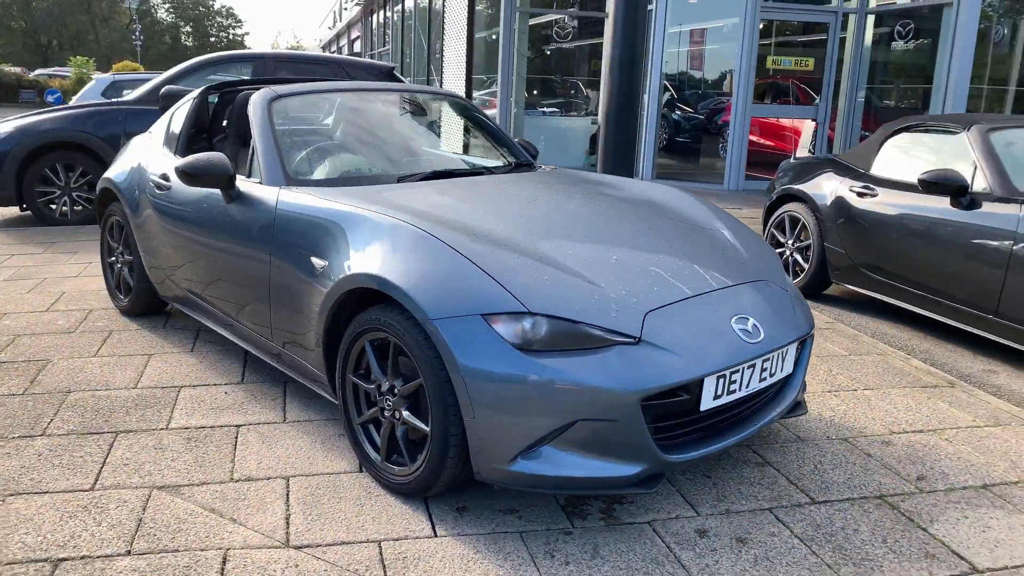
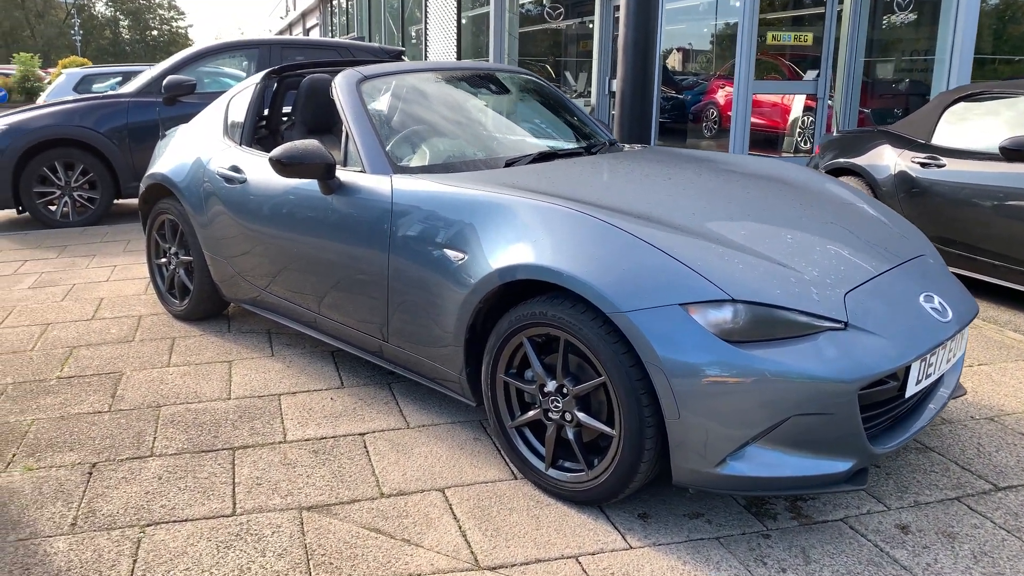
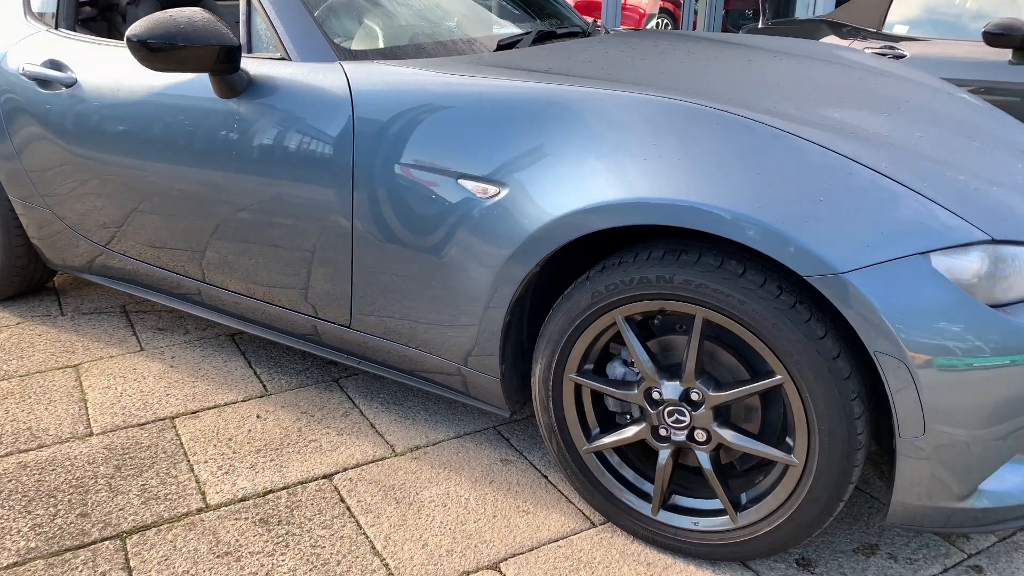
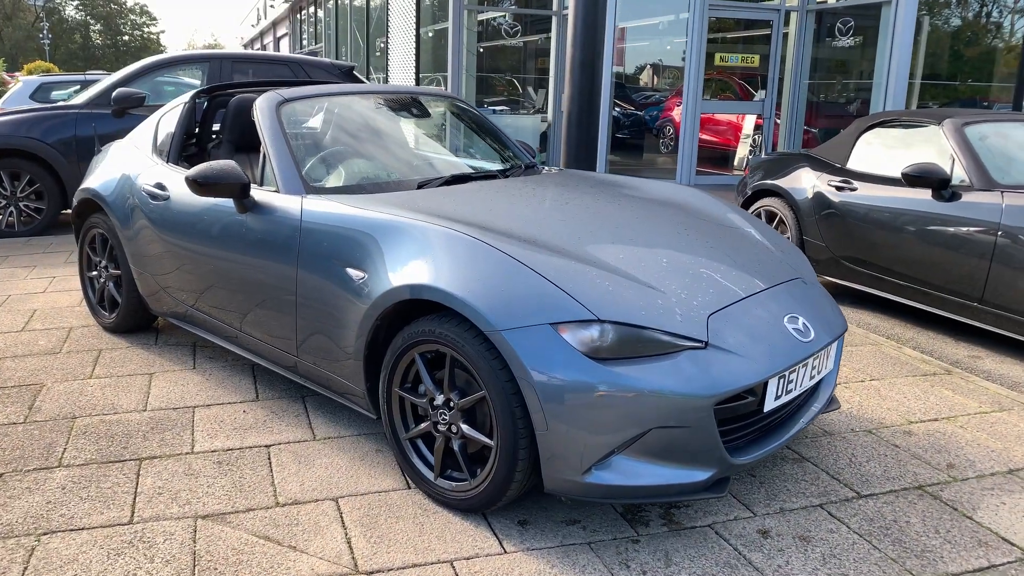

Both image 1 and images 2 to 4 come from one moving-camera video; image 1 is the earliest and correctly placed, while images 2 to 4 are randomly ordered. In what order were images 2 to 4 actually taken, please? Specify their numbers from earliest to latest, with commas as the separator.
4, 2, 3
